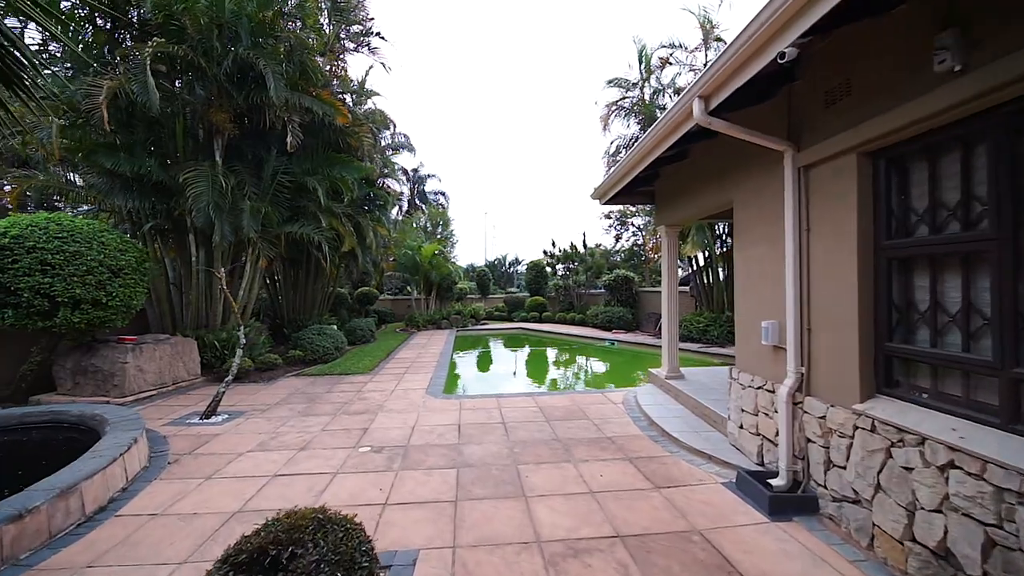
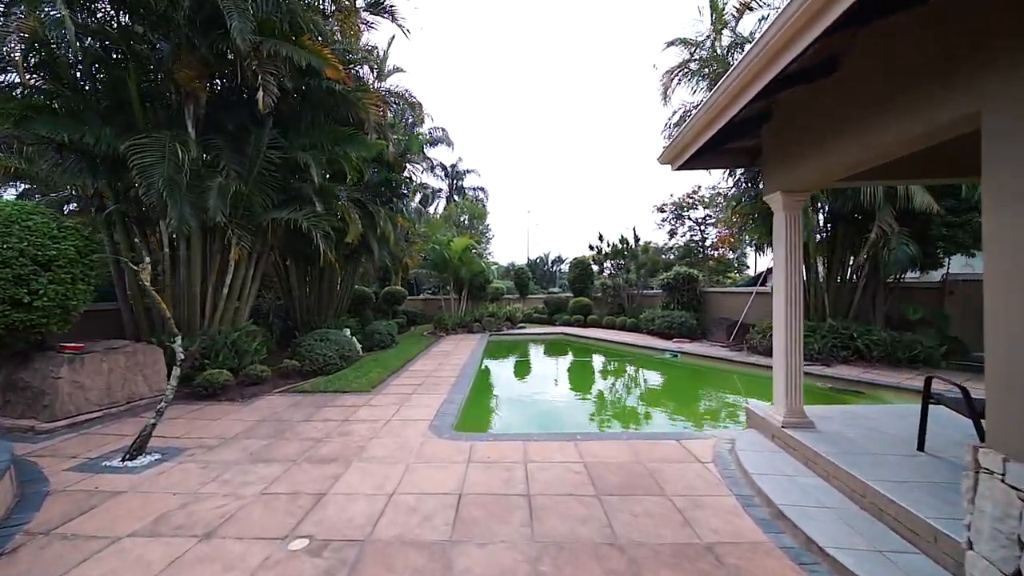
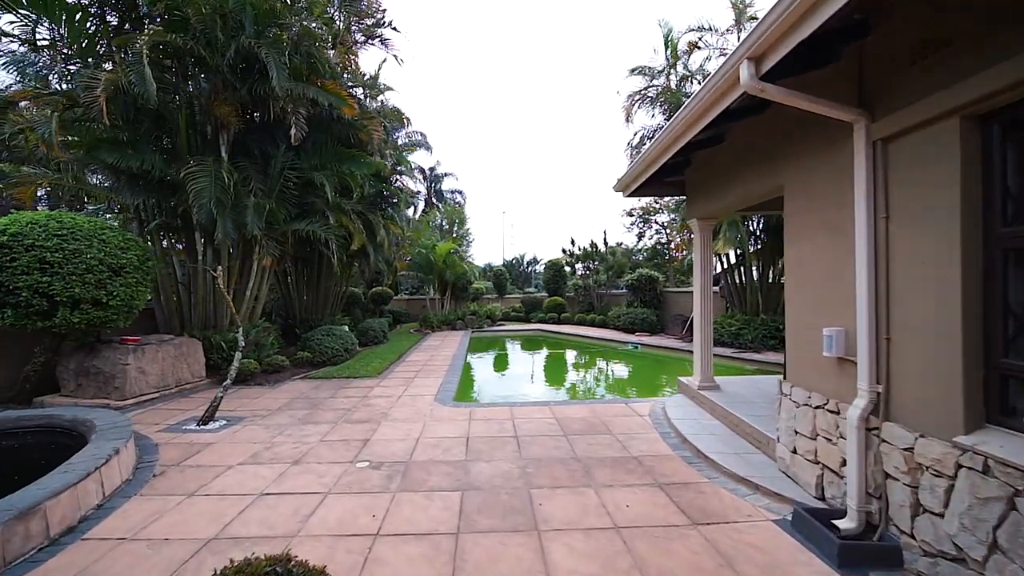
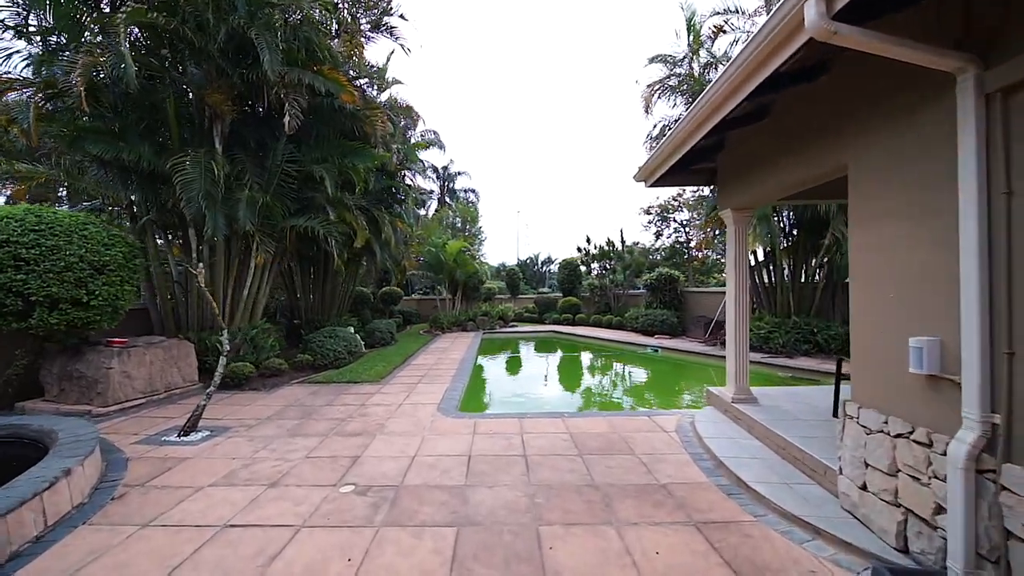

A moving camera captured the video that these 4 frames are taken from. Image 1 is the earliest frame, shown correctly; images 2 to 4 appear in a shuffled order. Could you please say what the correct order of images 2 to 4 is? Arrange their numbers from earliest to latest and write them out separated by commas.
3, 4, 2
